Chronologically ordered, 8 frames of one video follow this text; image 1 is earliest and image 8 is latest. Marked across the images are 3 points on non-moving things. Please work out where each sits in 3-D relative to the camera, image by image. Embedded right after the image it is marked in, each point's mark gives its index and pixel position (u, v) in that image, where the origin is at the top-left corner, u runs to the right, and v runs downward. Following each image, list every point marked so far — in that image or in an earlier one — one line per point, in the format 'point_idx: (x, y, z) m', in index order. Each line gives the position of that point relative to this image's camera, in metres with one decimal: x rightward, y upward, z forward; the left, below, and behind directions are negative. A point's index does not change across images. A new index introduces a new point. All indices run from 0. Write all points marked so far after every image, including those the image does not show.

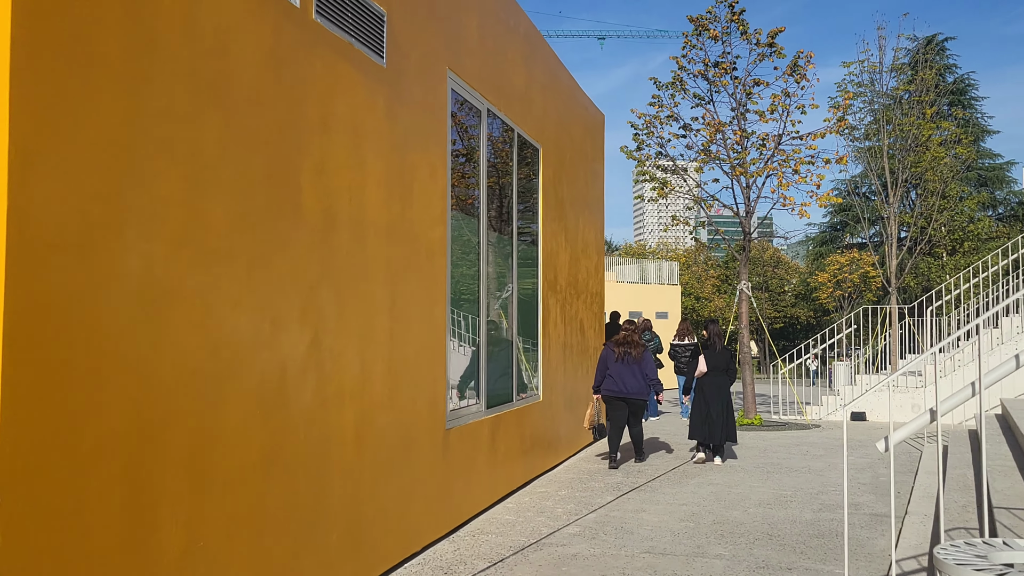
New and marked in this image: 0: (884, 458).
0: (+8.3, -3.8, +10.8) m
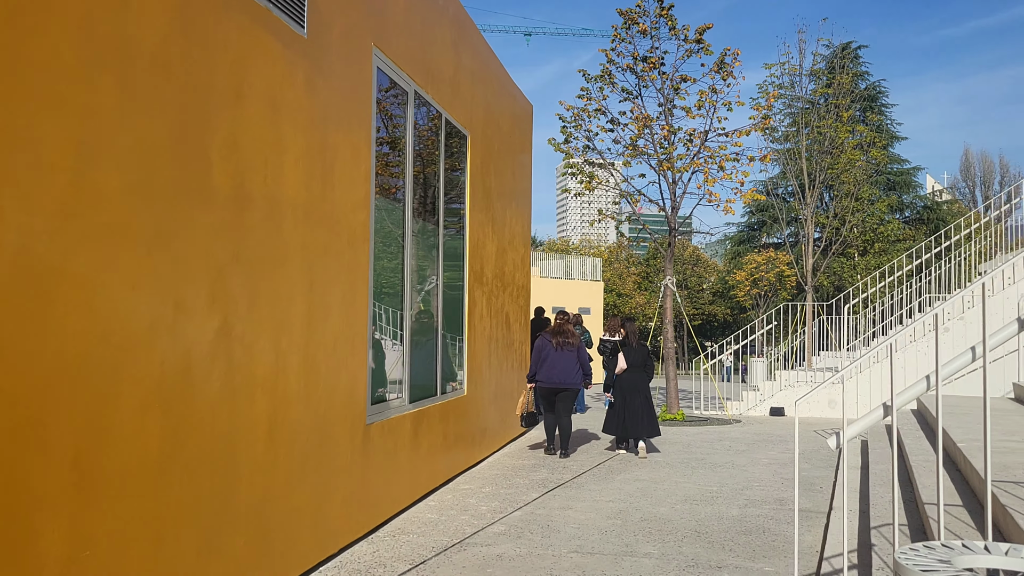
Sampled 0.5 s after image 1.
0: (+6.7, -3.8, +11.3) m
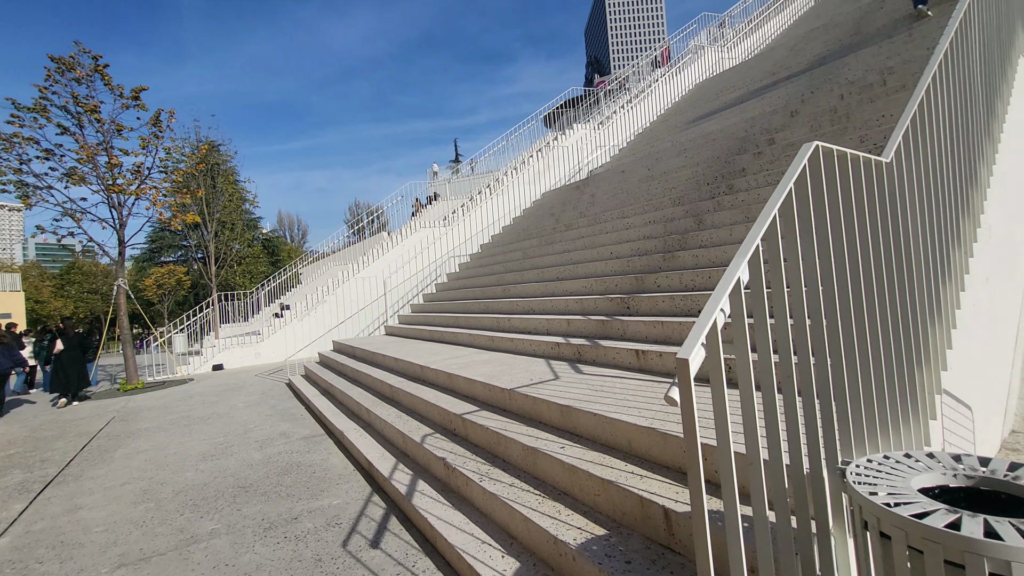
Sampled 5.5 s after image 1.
0: (-8.2, -3.0, +15.5) m
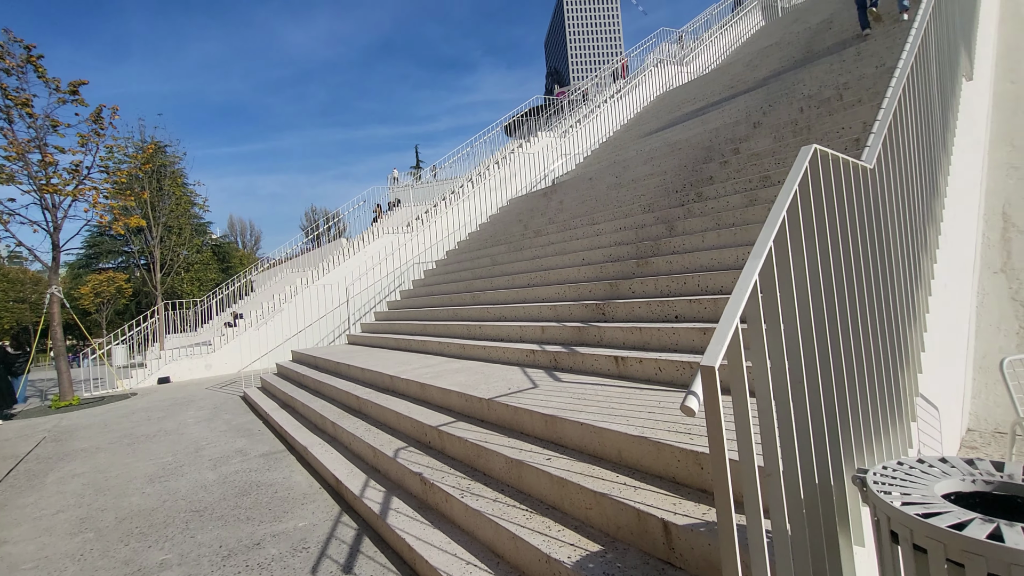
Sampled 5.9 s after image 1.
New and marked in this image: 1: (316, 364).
0: (-9.3, -3.3, +14.6) m
1: (-2.7, -1.1, +6.7) m
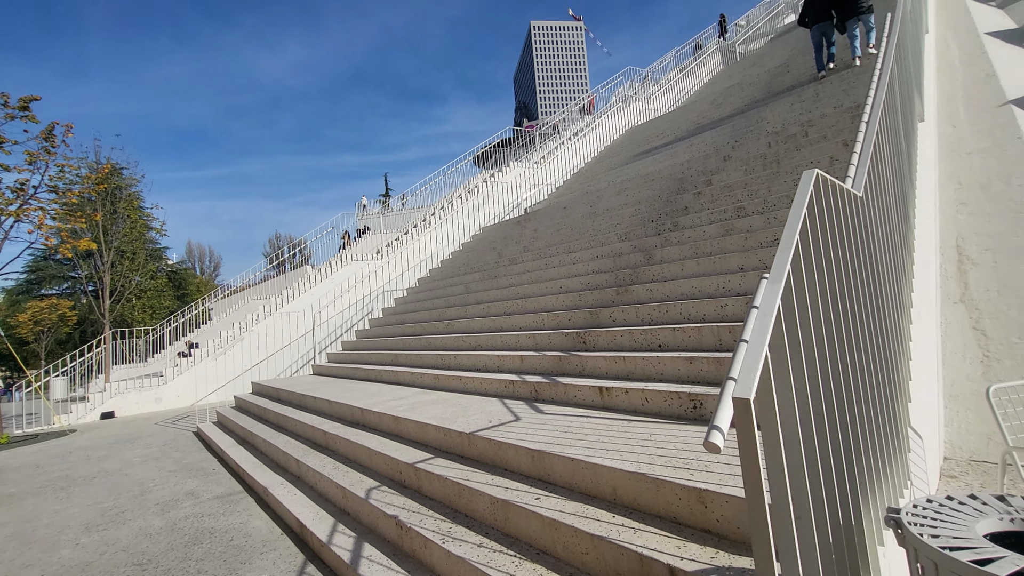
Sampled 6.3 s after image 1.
0: (-10.2, -4.1, +13.7) m
1: (-3.1, -1.4, +6.4) m
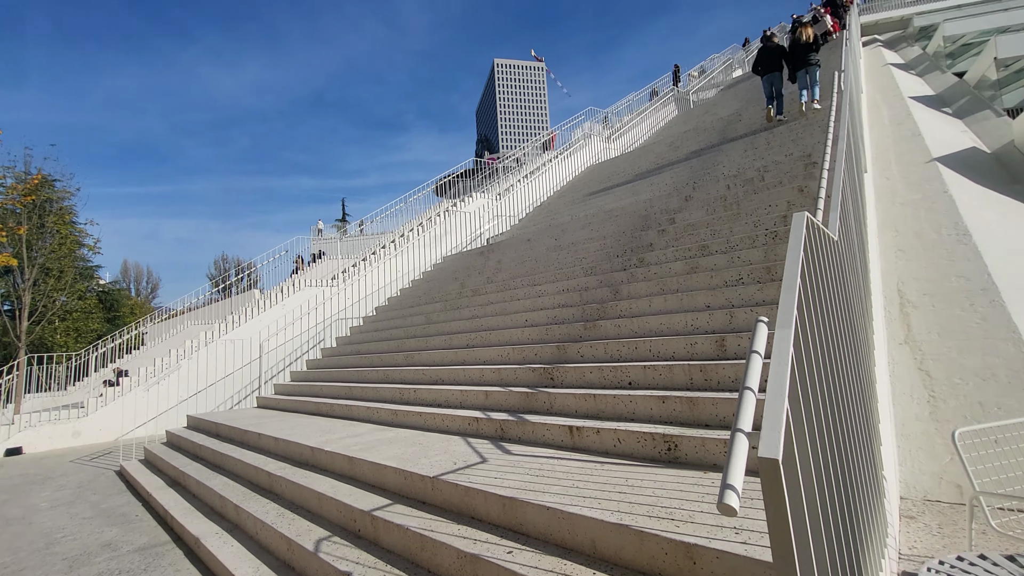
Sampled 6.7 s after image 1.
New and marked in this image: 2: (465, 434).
0: (-11.4, -4.6, +12.3) m
1: (-3.6, -1.7, +5.9) m
2: (-0.3, -1.1, +3.7) m
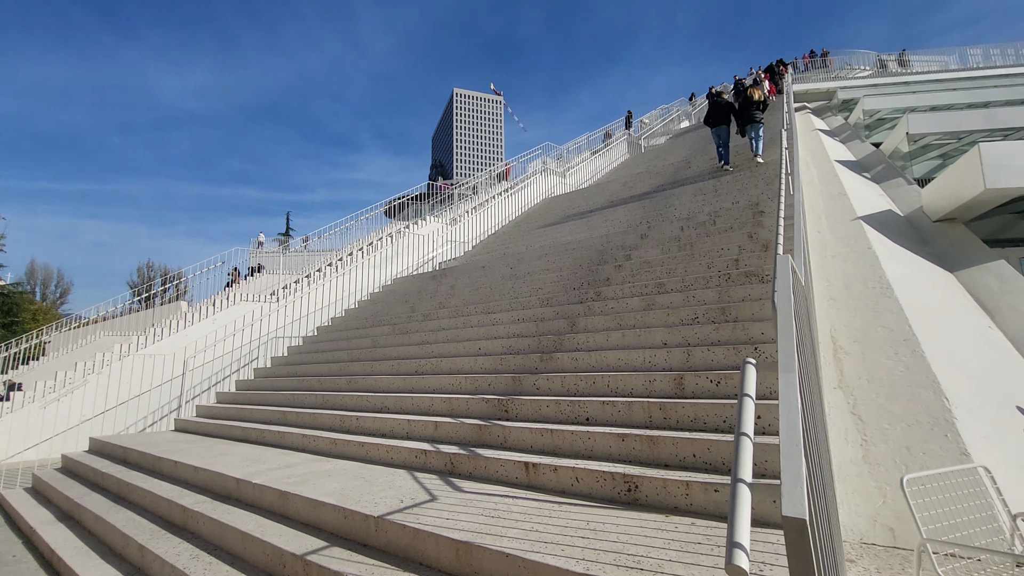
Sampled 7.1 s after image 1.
0: (-12.8, -4.6, +10.6) m
1: (-4.2, -1.8, +5.2) m
2: (-0.7, -1.3, +3.4) m
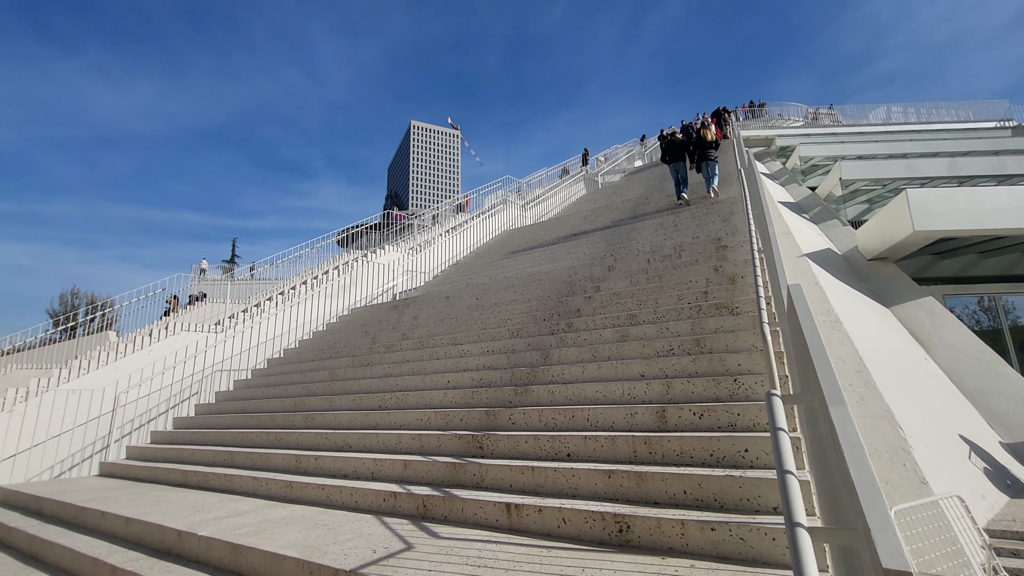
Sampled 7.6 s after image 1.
0: (-13.6, -5.1, +9.0) m
1: (-4.5, -2.1, +4.6) m
2: (-0.9, -1.5, +3.2) m
